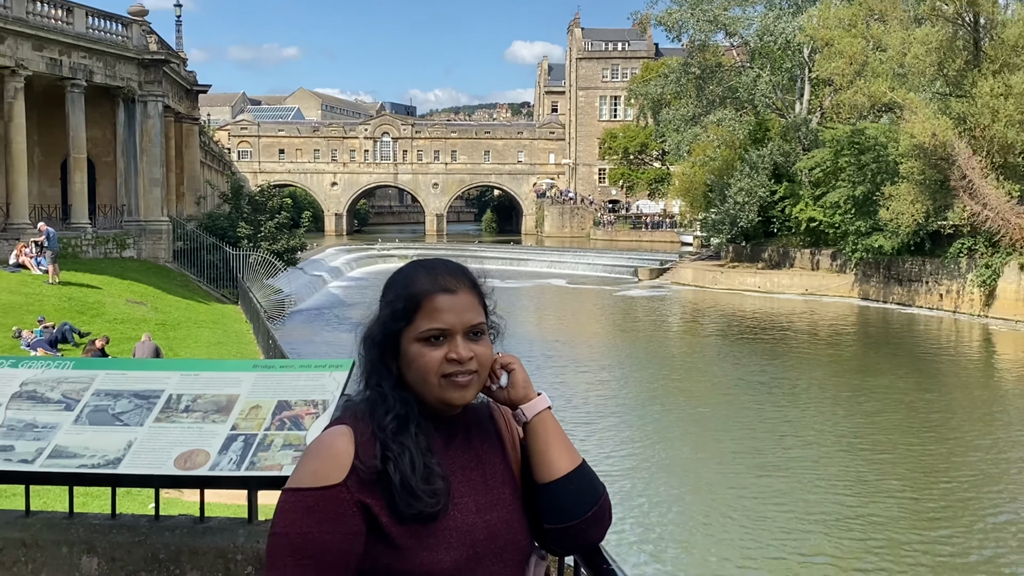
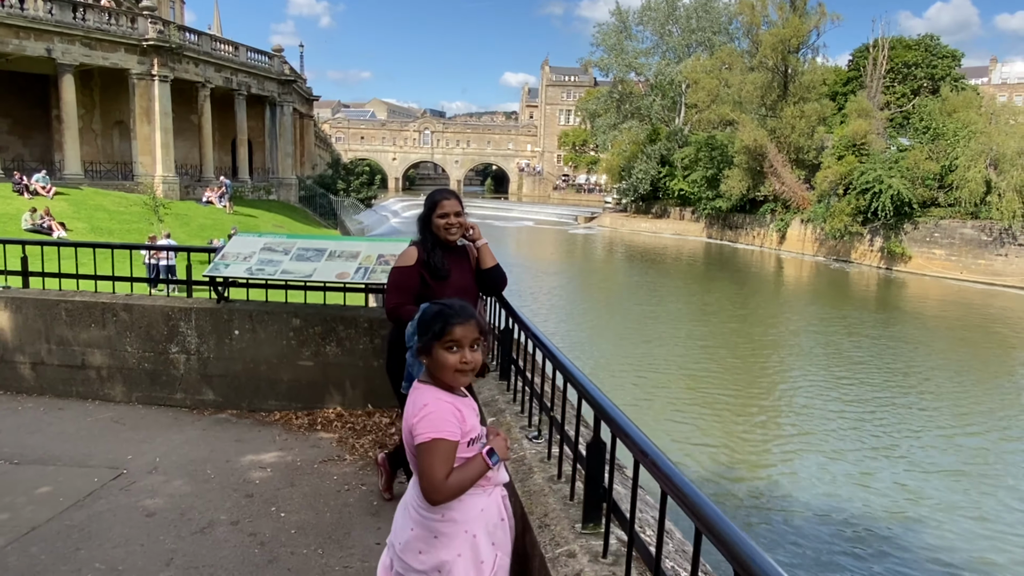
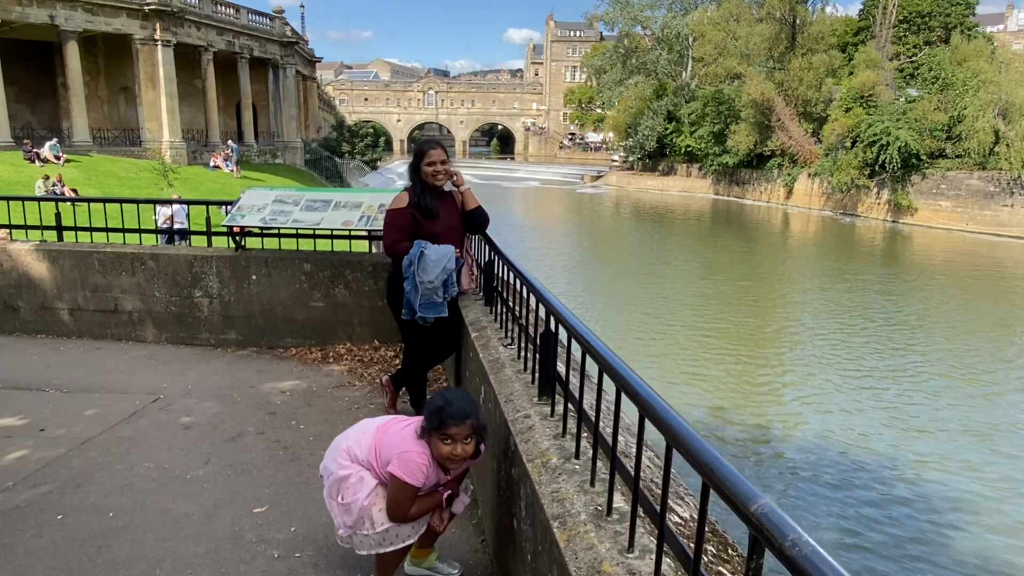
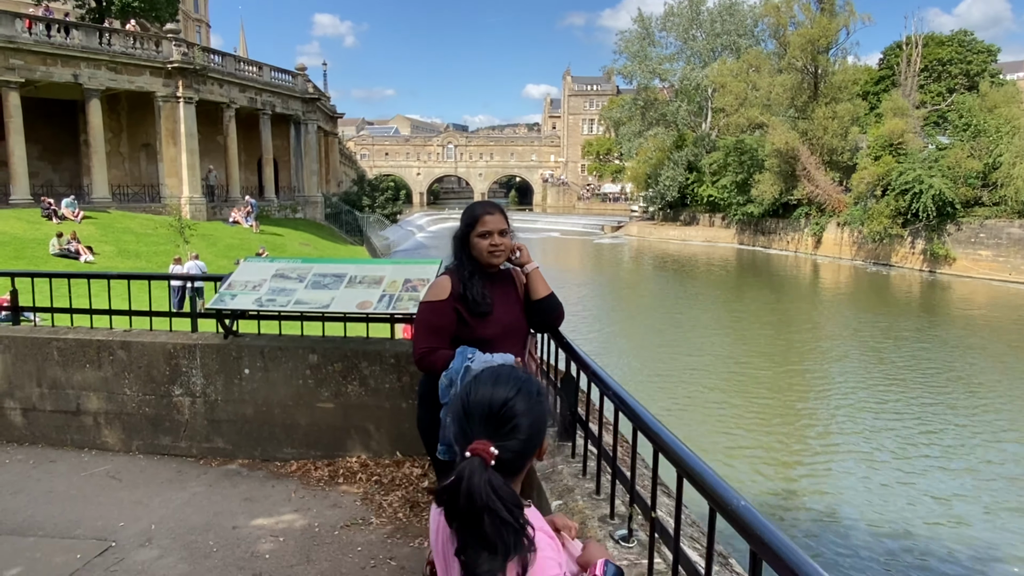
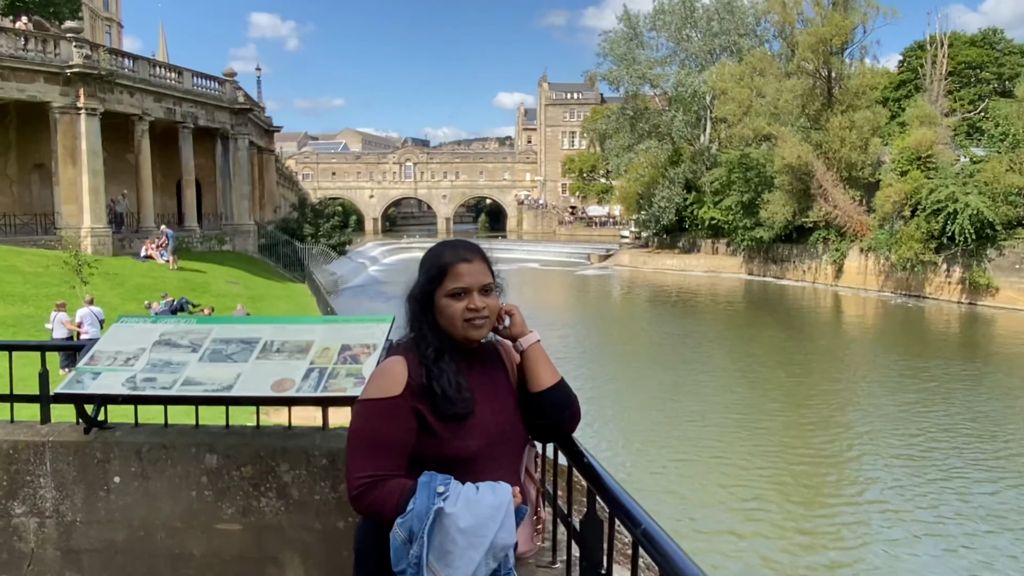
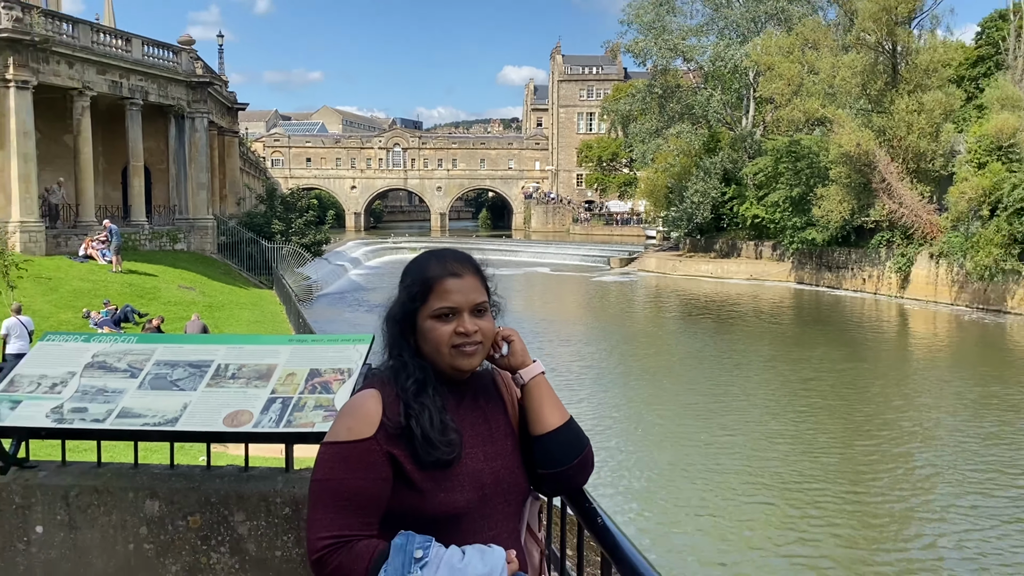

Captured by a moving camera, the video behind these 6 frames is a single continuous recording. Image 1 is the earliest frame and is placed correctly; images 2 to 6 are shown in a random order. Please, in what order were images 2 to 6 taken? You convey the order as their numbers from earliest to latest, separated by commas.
6, 5, 4, 2, 3
